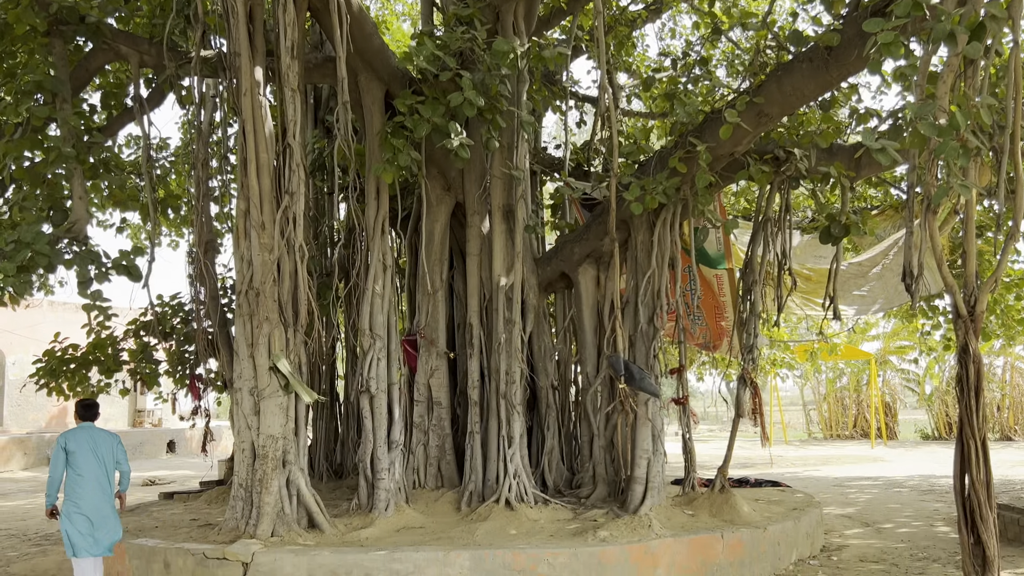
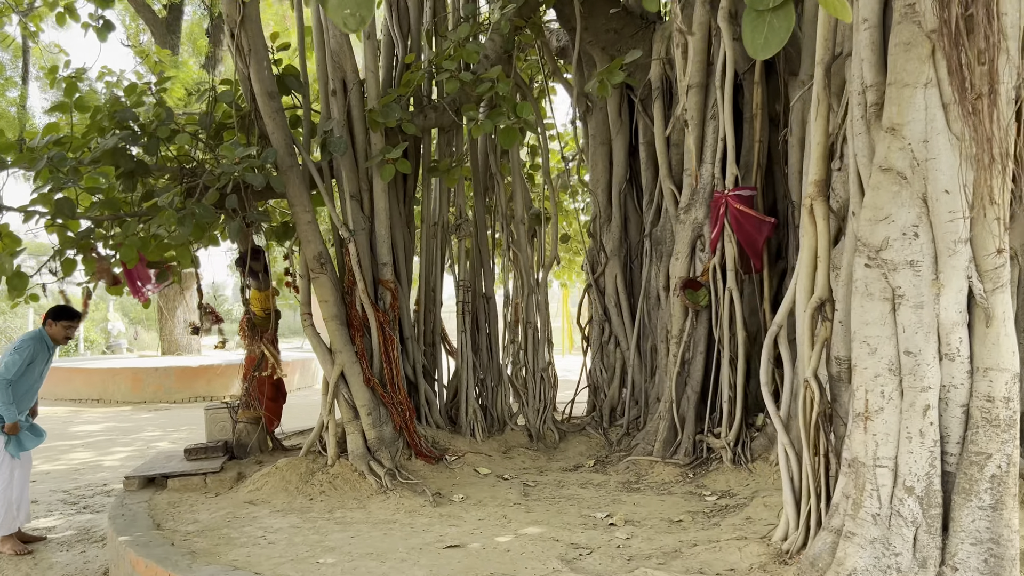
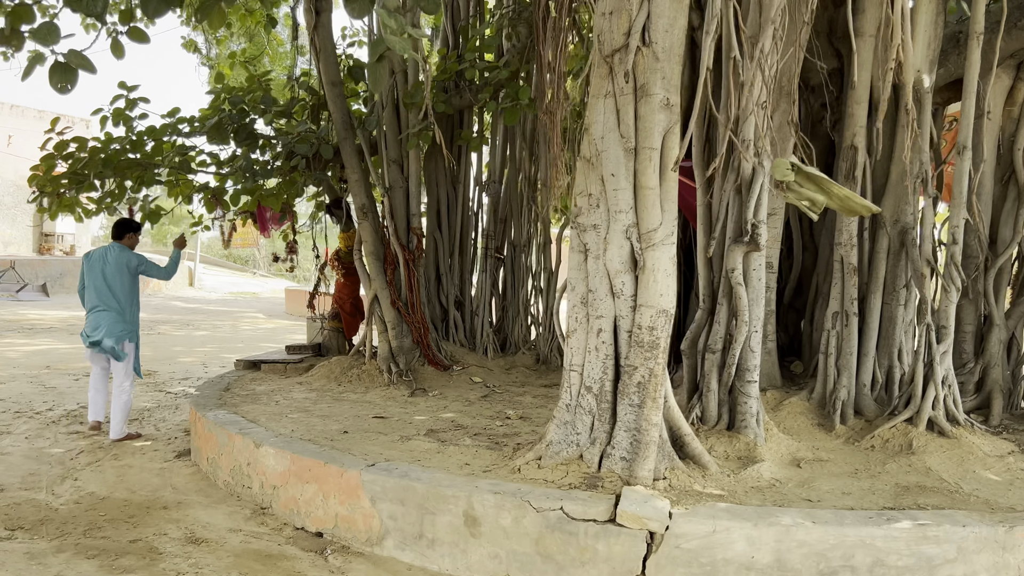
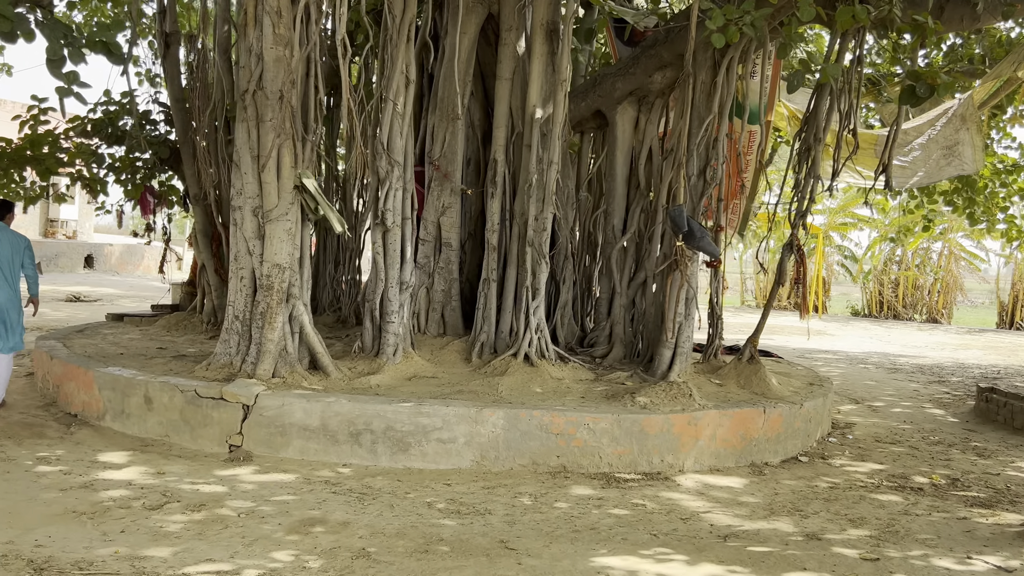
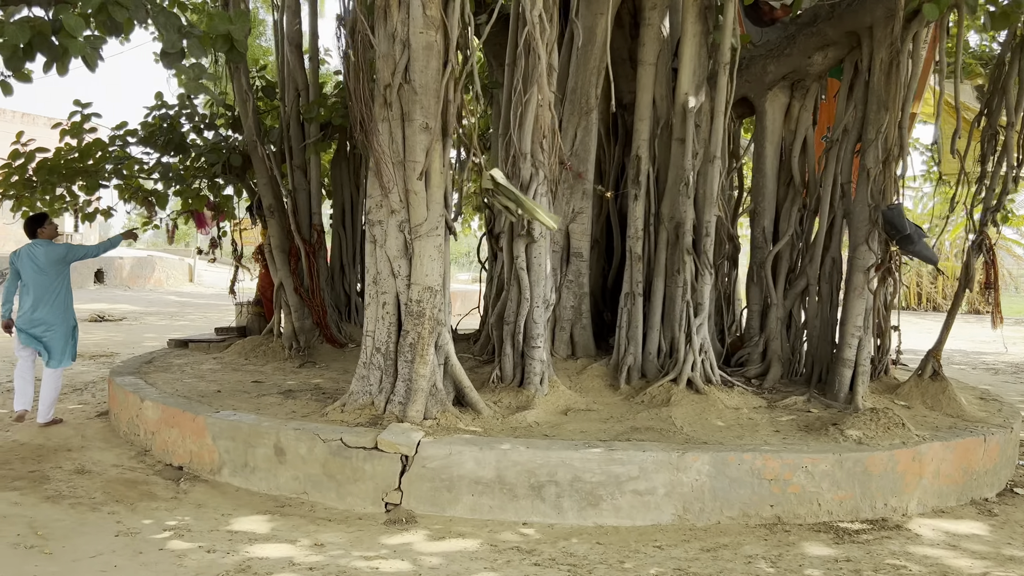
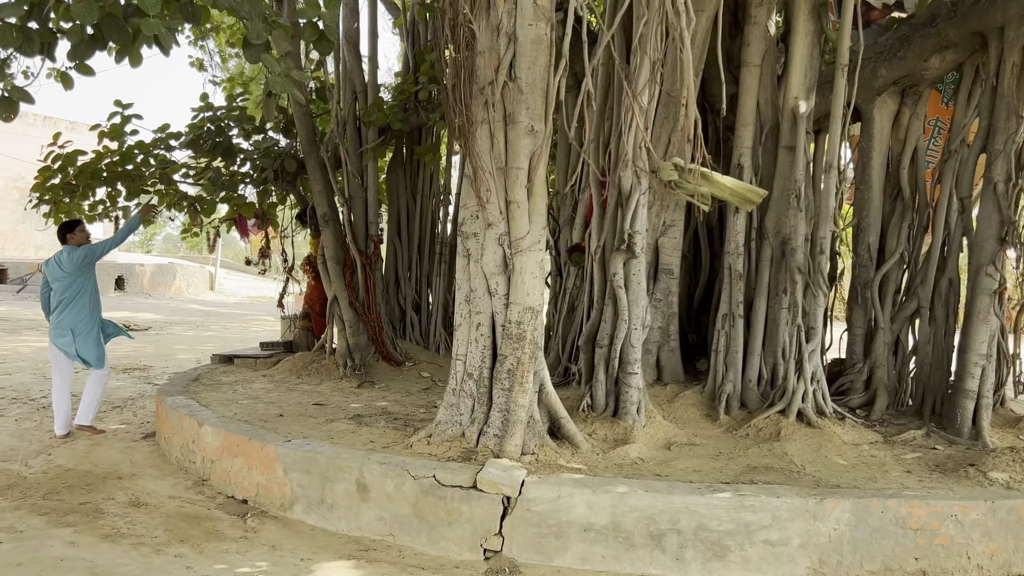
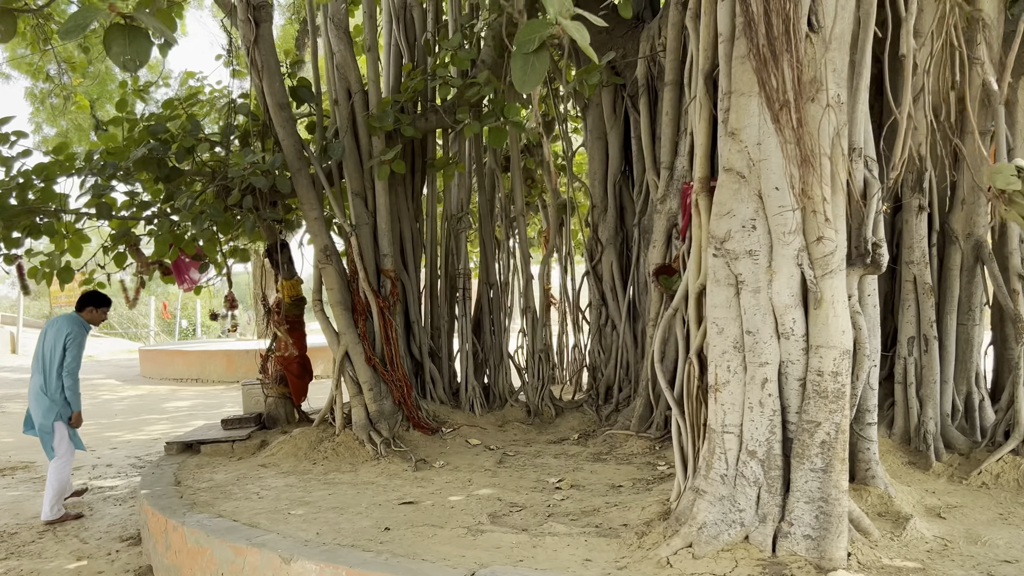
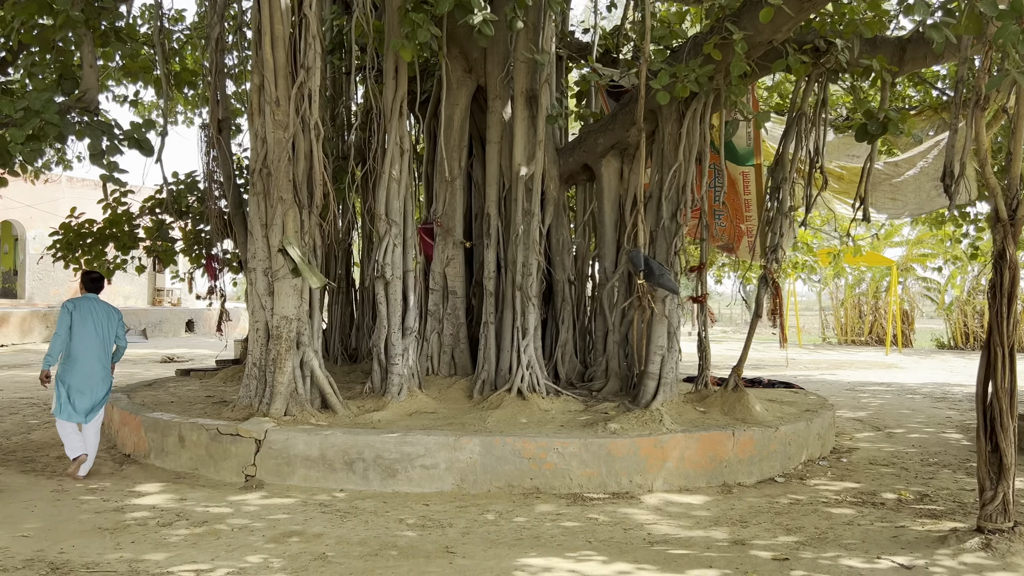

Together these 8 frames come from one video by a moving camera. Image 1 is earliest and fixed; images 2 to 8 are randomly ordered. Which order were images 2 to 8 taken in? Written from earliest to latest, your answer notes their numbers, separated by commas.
8, 4, 5, 6, 3, 7, 2
